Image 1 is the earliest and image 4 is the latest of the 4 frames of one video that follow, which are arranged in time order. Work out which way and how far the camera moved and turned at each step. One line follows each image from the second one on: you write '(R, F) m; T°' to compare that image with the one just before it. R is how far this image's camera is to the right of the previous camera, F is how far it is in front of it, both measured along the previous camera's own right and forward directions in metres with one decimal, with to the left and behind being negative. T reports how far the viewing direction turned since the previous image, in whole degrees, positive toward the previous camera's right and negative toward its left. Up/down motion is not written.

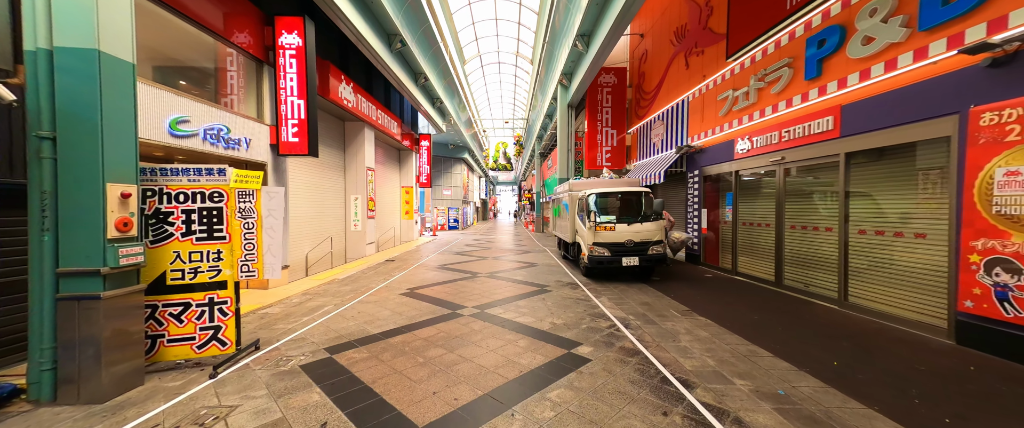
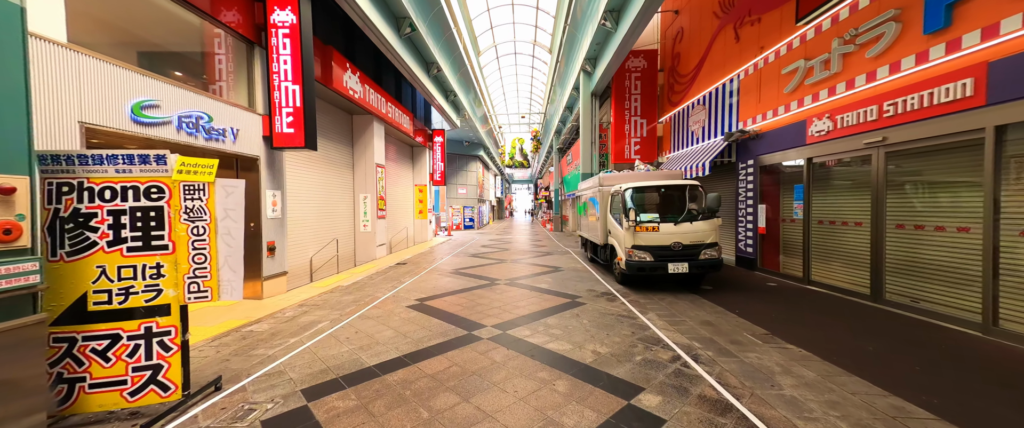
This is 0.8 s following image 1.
(-0.2, +1.1) m; -3°
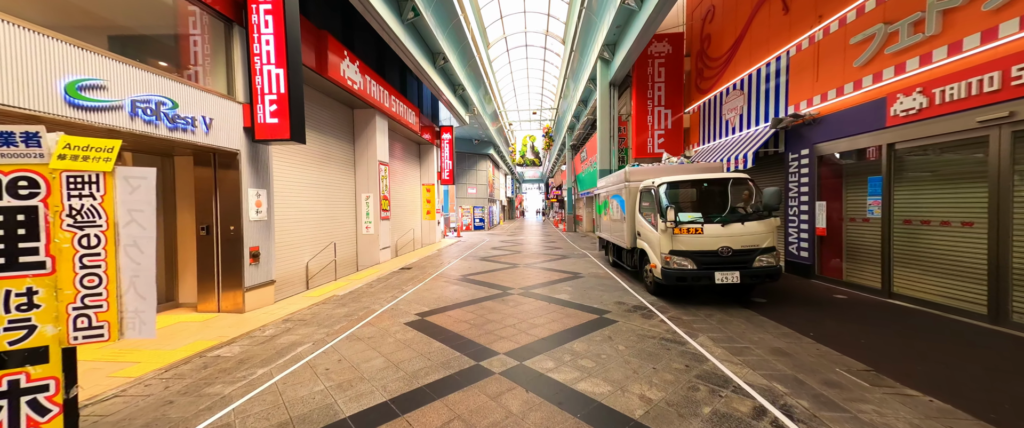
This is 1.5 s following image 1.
(-0.1, +1.0) m; -2°
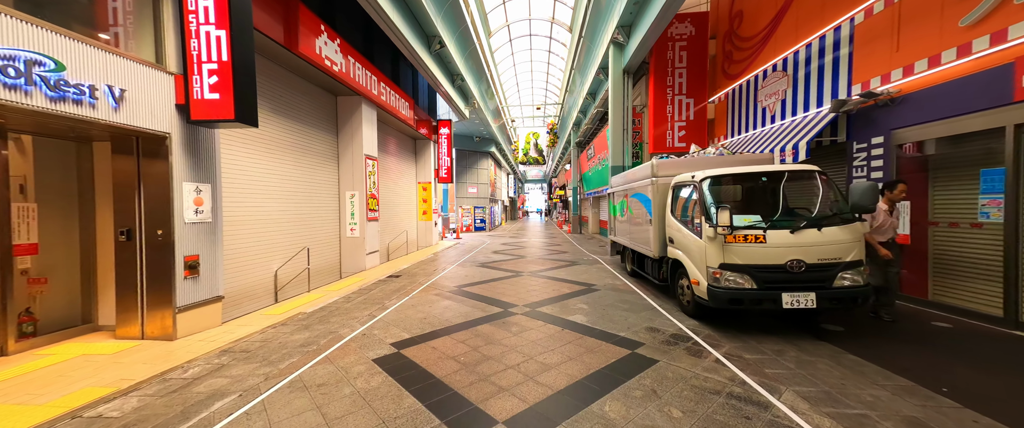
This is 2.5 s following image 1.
(0.0, +1.3) m; 0°
